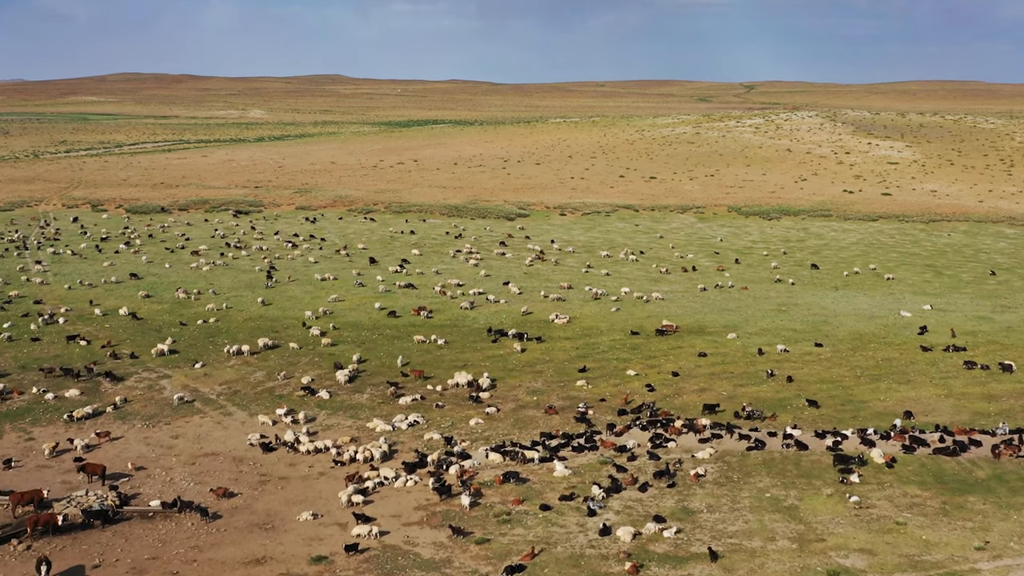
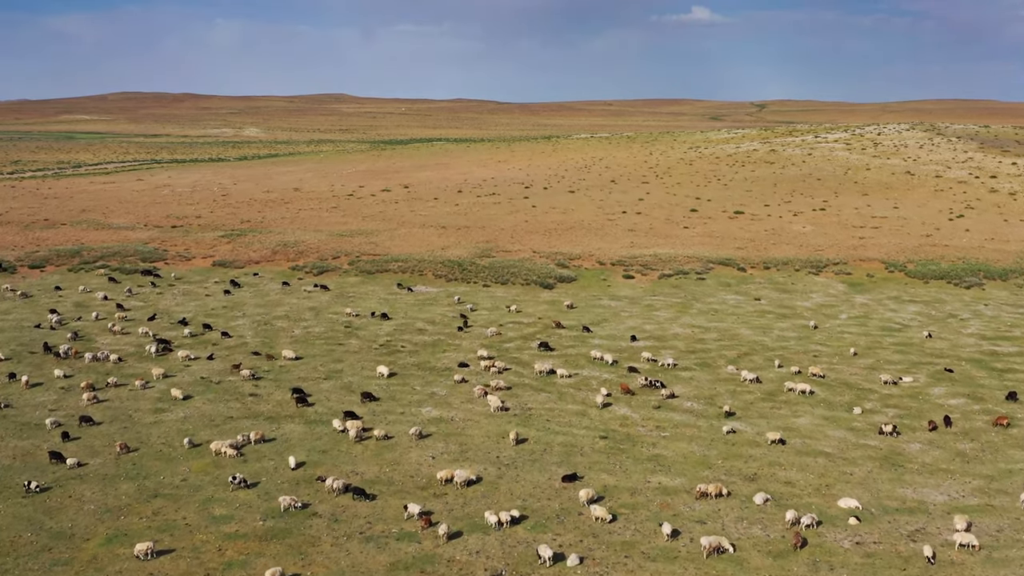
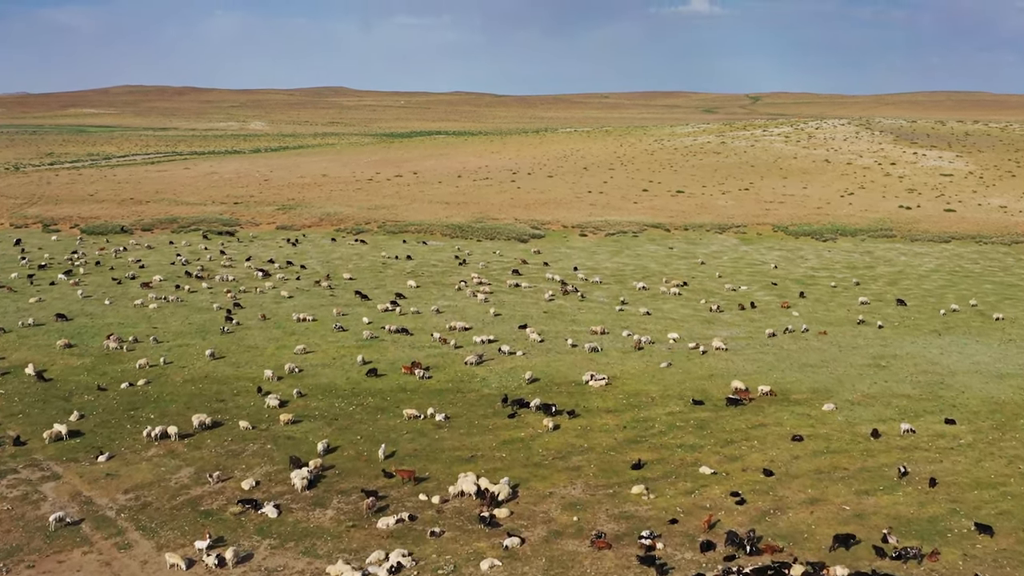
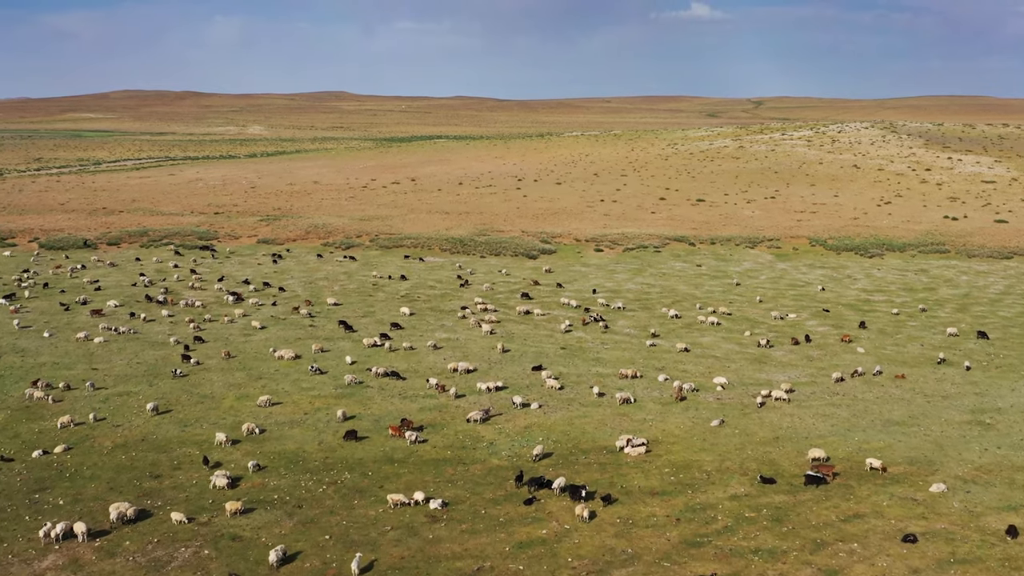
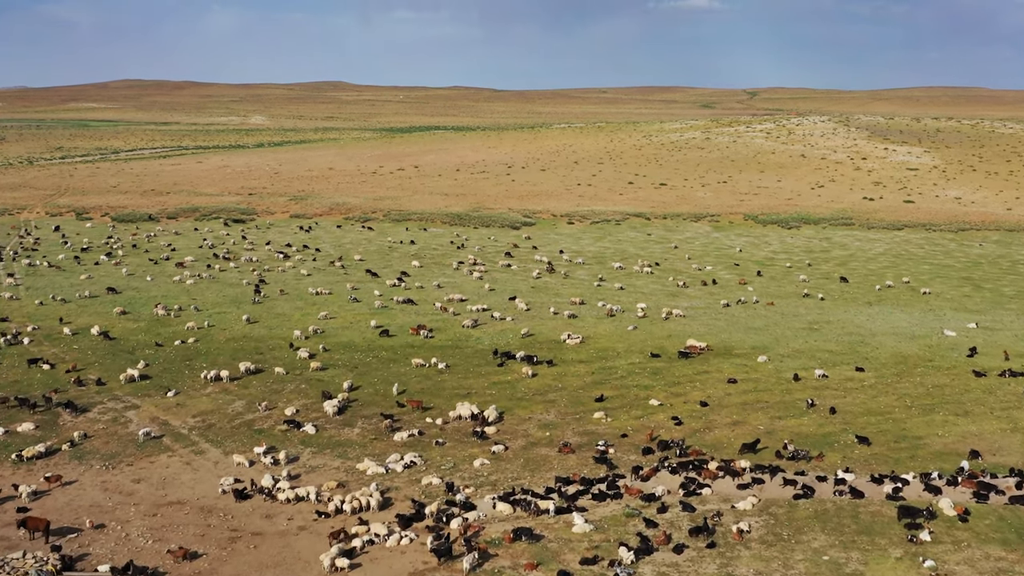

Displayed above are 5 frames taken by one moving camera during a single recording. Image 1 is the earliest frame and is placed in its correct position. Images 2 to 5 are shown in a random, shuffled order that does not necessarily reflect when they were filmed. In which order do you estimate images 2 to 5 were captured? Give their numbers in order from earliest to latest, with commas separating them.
5, 3, 4, 2
